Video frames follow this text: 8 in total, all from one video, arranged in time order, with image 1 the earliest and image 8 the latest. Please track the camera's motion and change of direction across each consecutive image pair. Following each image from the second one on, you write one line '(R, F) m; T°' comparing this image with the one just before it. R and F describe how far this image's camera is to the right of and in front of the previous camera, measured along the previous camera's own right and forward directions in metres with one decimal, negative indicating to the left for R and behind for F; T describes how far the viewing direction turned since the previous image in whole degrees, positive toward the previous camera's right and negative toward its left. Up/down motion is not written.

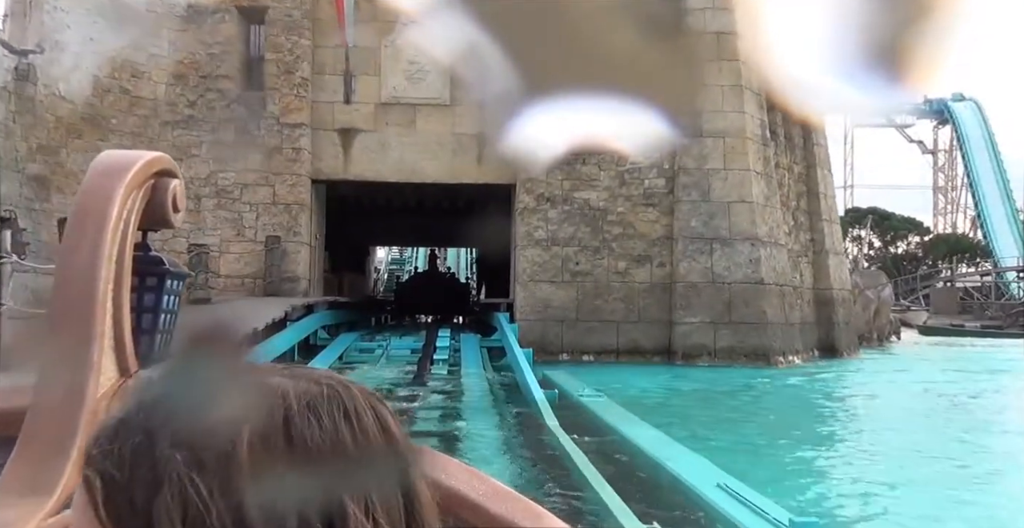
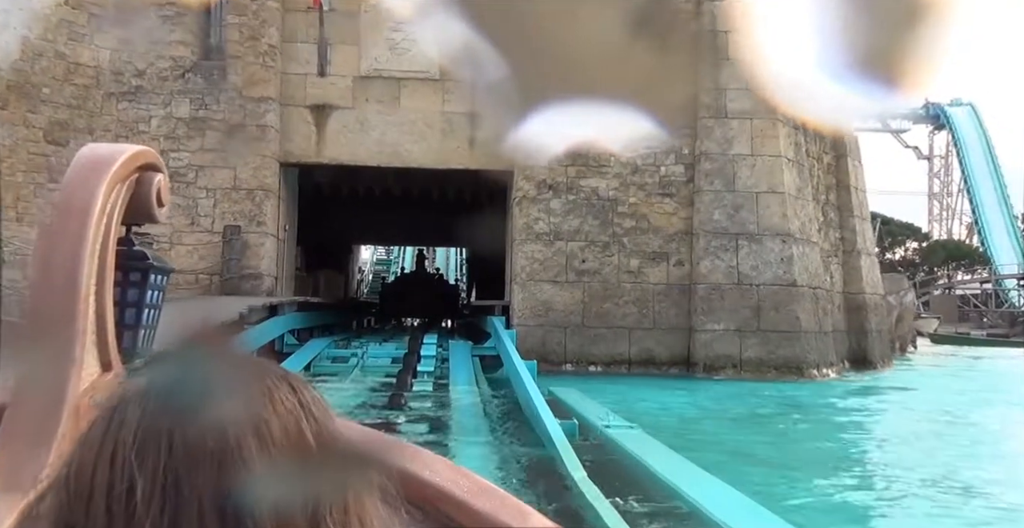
(-0.1, +1.1) m; +1°
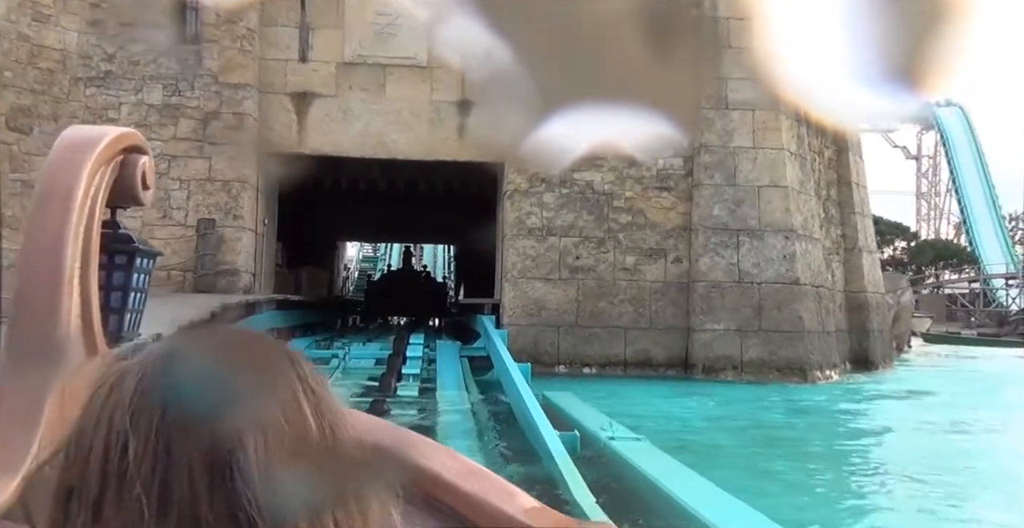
(0.0, +0.4) m; +1°
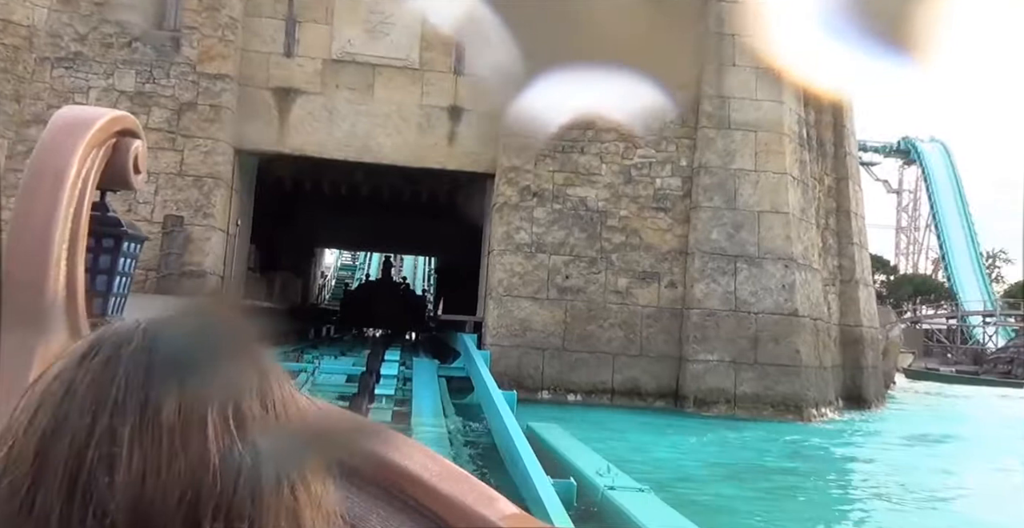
(-0.1, +0.4) m; +1°
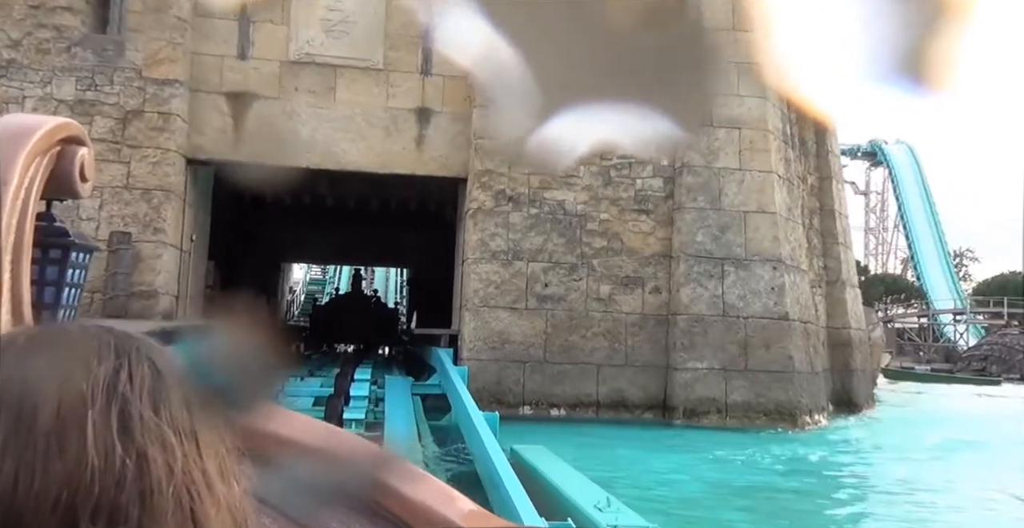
(0.0, +0.4) m; +2°
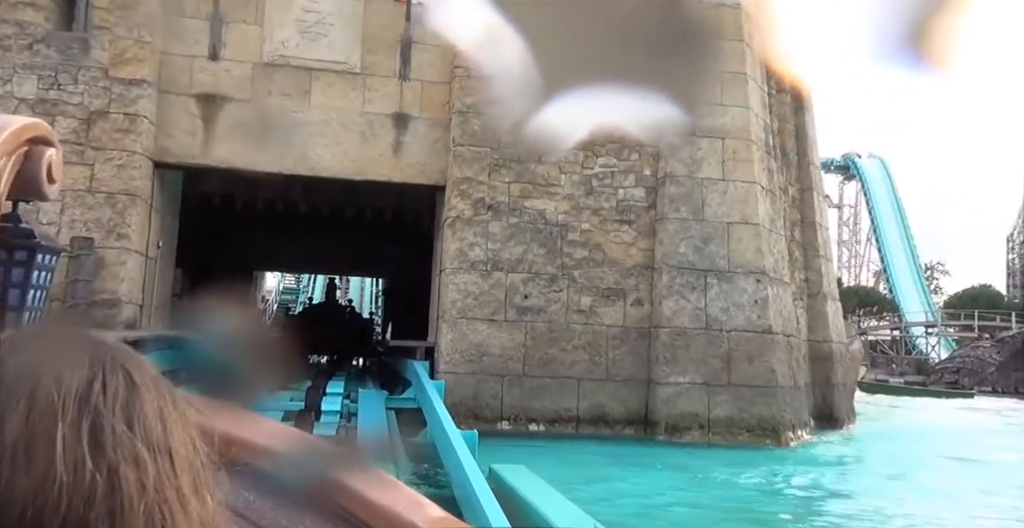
(0.0, +0.2) m; +2°
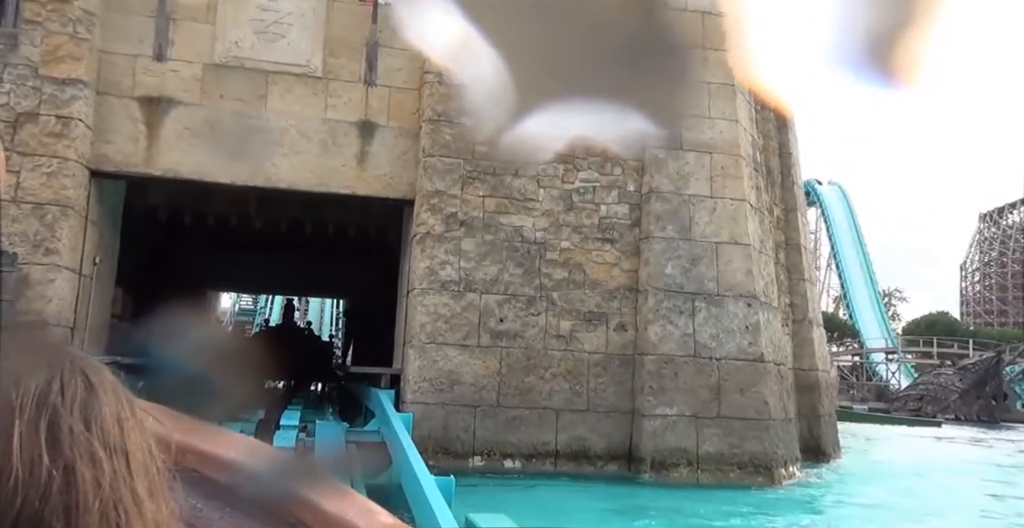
(-0.1, +0.5) m; +3°
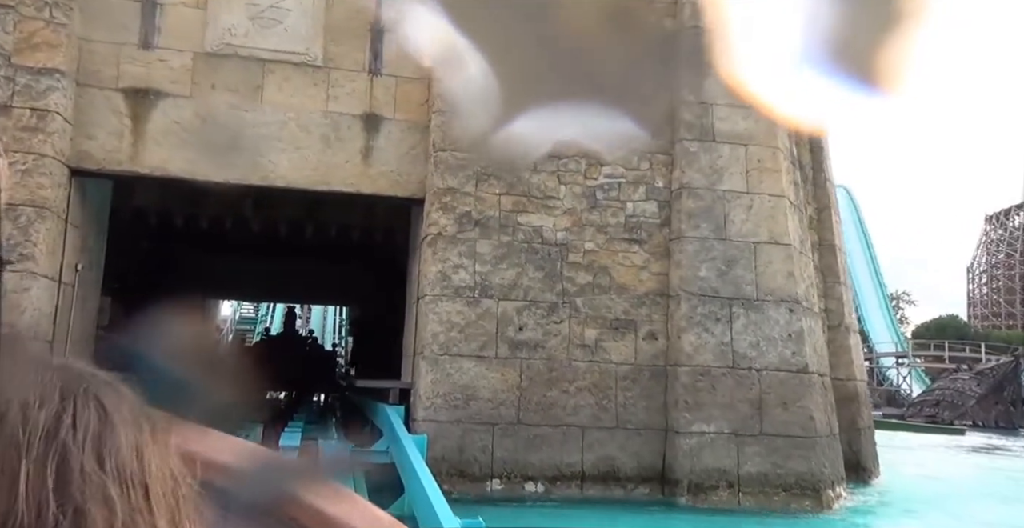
(-0.1, +0.5) m; 0°
